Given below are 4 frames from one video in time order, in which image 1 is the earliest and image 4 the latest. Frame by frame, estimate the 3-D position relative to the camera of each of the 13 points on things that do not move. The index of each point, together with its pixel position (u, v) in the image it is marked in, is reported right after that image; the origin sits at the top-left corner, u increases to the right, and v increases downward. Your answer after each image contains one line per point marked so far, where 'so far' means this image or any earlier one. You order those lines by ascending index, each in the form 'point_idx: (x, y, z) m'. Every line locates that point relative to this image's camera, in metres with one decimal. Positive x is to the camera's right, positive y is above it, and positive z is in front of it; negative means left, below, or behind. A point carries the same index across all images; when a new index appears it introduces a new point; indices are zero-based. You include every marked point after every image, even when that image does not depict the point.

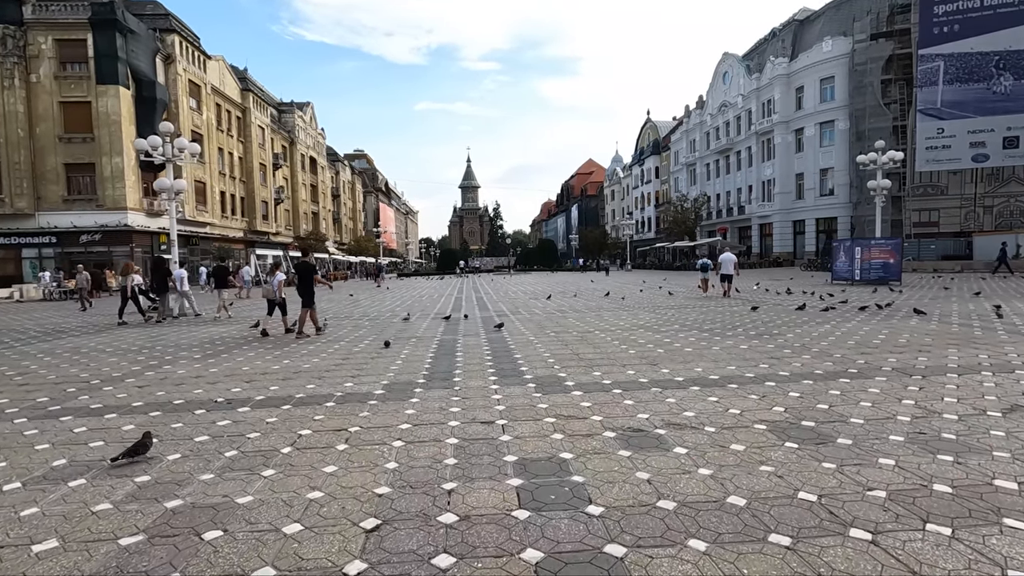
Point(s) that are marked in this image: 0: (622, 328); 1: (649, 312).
0: (+2.2, -0.8, +10.8) m
1: (+3.6, -0.6, +14.0) m
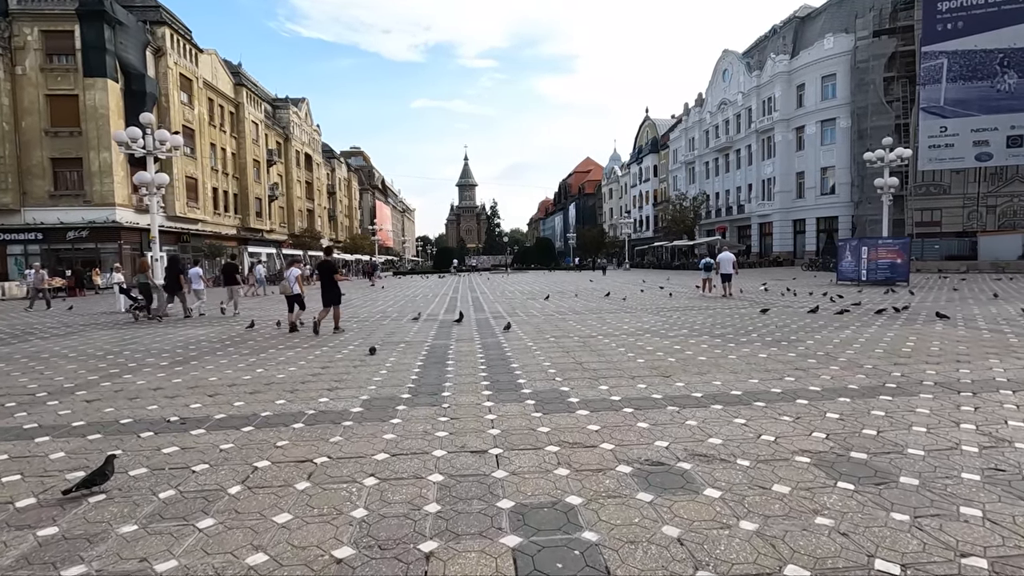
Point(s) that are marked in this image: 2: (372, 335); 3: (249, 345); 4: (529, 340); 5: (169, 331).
0: (+2.2, -0.8, +10.1) m
1: (+3.5, -0.7, +13.3) m
2: (-2.8, -0.9, +10.8) m
3: (-4.9, -1.1, +10.0) m
4: (+0.3, -0.9, +9.6) m
5: (-8.2, -1.0, +12.8) m
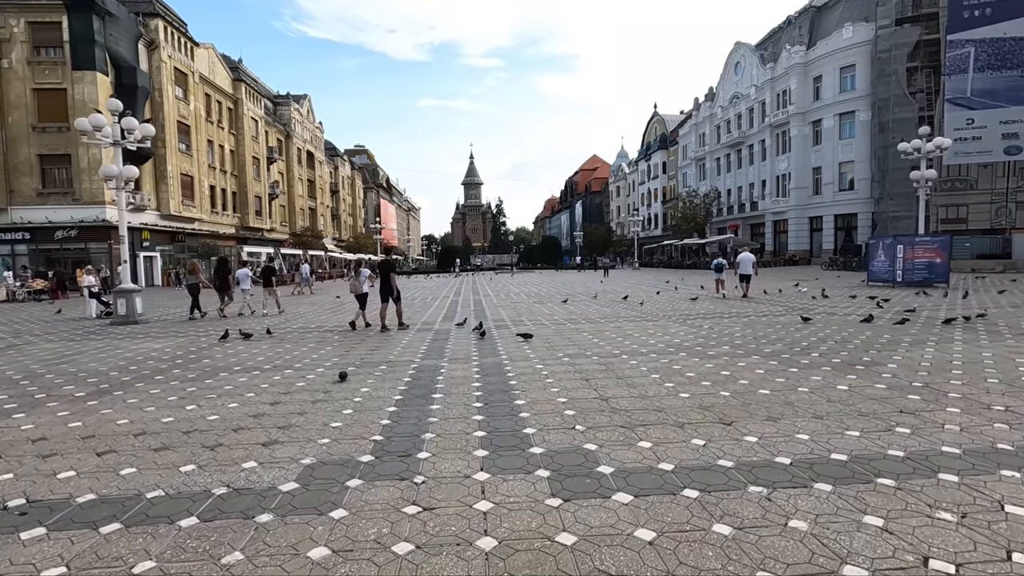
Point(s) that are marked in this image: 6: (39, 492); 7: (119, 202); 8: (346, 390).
0: (+2.2, -1.0, +8.4) m
1: (+3.6, -0.8, +11.6) m
2: (-2.7, -1.1, +9.1) m
3: (-4.8, -1.2, +8.3) m
4: (+0.4, -1.0, +7.9) m
5: (-8.1, -1.1, +11.2) m
6: (-3.3, -1.4, +3.7) m
7: (-11.4, +2.5, +15.6) m
8: (-1.9, -1.2, +6.3) m
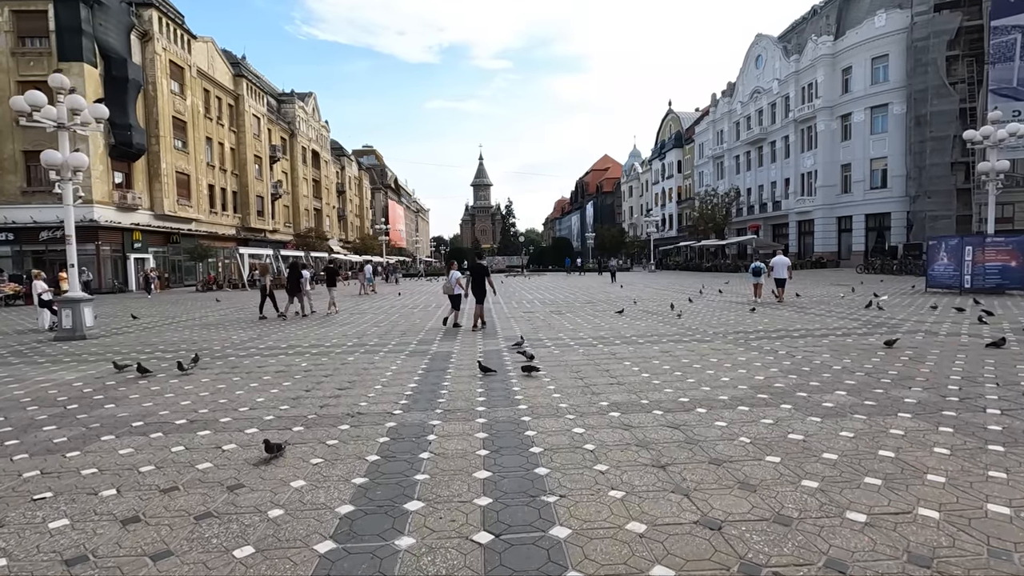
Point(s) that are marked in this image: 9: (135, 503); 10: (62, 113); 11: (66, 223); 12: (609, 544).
0: (+2.5, -1.2, +5.8) m
1: (+3.9, -1.0, +9.0) m
2: (-2.5, -1.3, +6.7) m
3: (-4.6, -1.4, +5.9) m
4: (+0.6, -1.3, +5.3) m
5: (-7.8, -1.3, +8.8) m
6: (-3.1, -1.6, +1.3) m
7: (-11.0, +2.3, +13.3) m
8: (-1.7, -1.4, +3.8) m
9: (-2.5, -1.4, +3.6) m
10: (-10.8, +4.2, +12.9) m
11: (-11.2, +1.6, +13.6) m
12: (+0.5, -1.4, +3.0) m
